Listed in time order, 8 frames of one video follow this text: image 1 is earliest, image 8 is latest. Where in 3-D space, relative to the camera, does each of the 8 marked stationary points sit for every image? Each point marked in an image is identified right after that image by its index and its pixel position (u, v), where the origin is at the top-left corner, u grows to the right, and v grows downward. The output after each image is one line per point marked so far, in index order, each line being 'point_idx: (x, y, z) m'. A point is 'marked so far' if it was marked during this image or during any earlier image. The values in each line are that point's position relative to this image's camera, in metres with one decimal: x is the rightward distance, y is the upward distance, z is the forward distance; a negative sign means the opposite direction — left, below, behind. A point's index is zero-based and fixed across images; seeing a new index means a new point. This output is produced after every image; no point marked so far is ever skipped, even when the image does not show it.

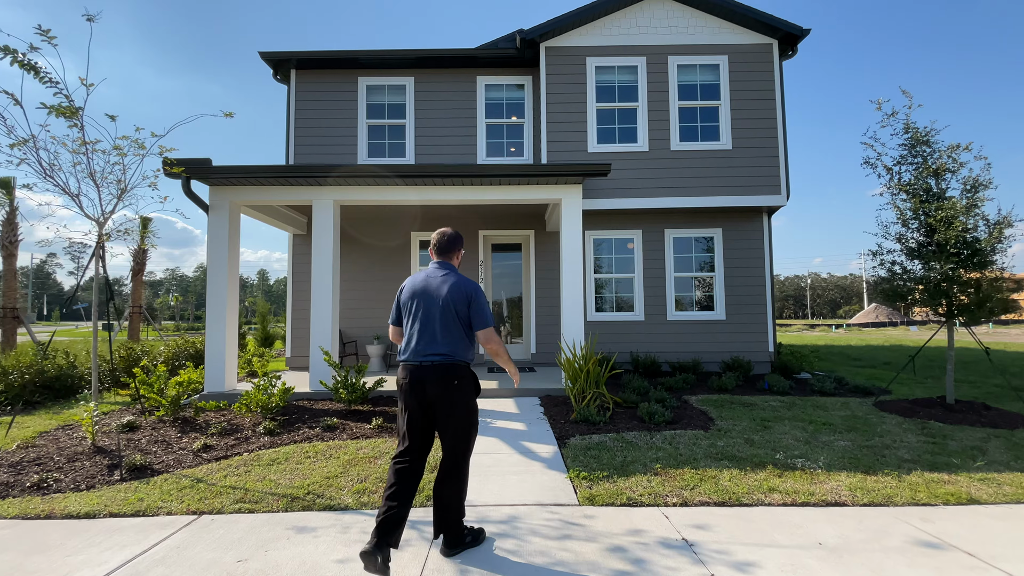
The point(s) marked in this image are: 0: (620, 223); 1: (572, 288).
0: (+2.1, +1.2, +8.6) m
1: (+0.8, -0.1, +6.1) m
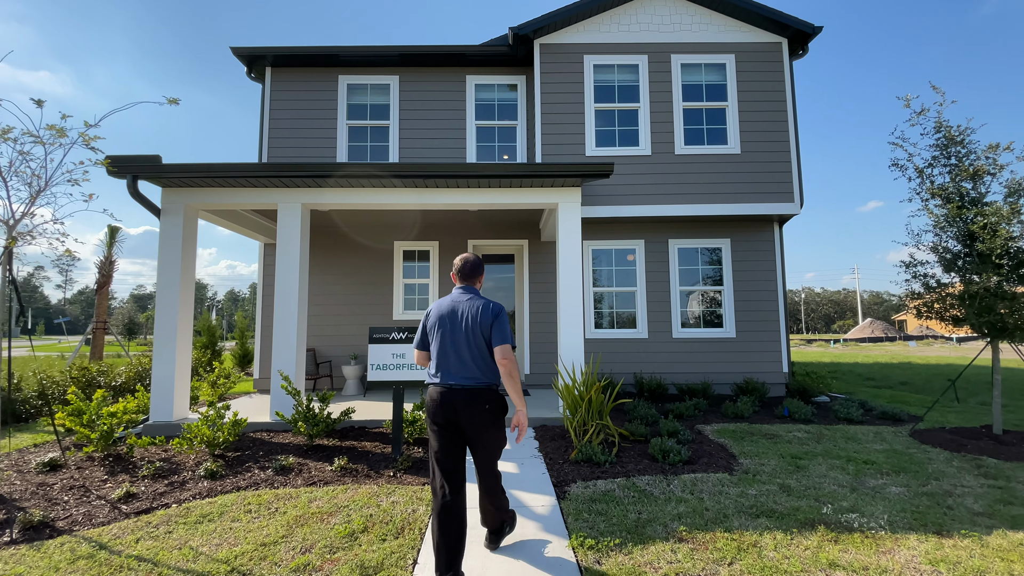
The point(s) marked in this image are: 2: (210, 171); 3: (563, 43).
0: (+1.9, +1.0, +7.9) m
1: (+0.7, -0.2, +5.4) m
2: (-3.4, +1.3, +5.2) m
3: (+0.9, +4.1, +7.6) m
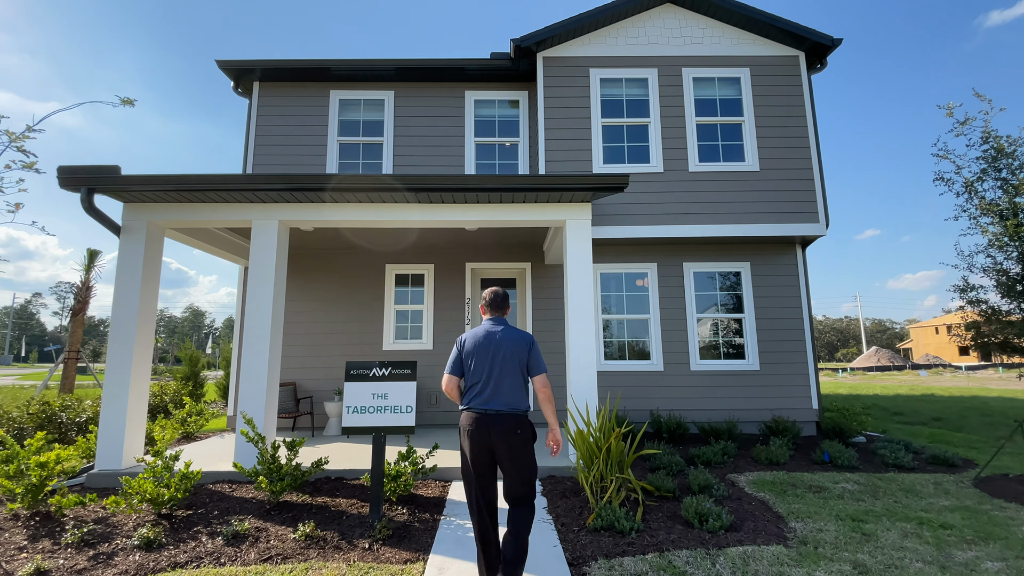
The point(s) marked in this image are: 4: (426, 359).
0: (+1.9, +0.5, +7.3) m
1: (+0.7, -0.5, +4.8) m
2: (-3.4, +1.1, +4.6) m
3: (+0.9, +3.7, +7.2) m
4: (-1.4, -1.1, +7.1) m
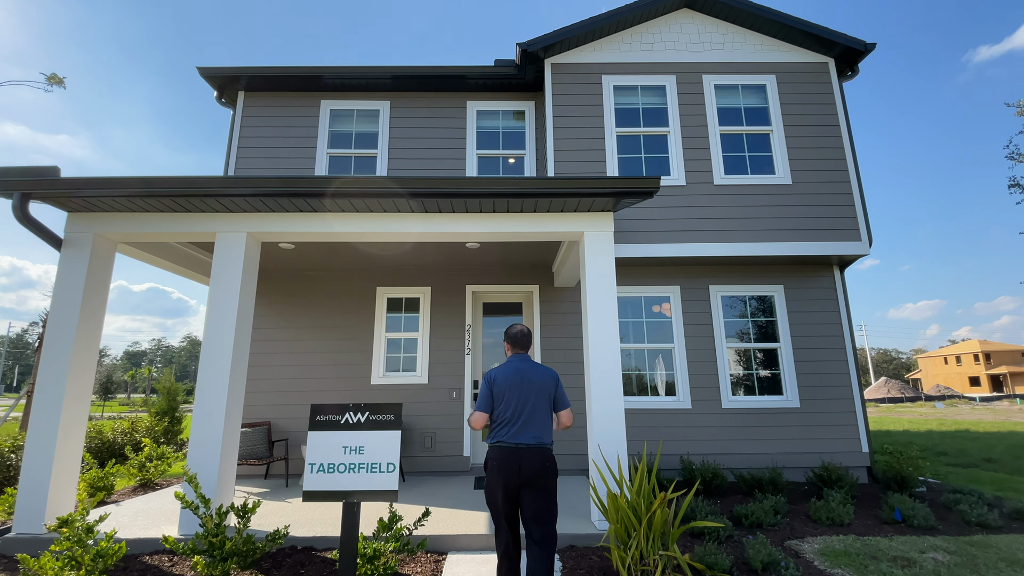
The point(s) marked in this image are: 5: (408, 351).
0: (+2.0, +0.1, +6.6) m
1: (+0.8, -0.7, +4.0) m
2: (-3.3, +0.9, +3.9) m
3: (+1.0, +3.3, +6.7) m
4: (-1.3, -1.5, +6.2) m
5: (-1.5, -0.9, +6.4) m
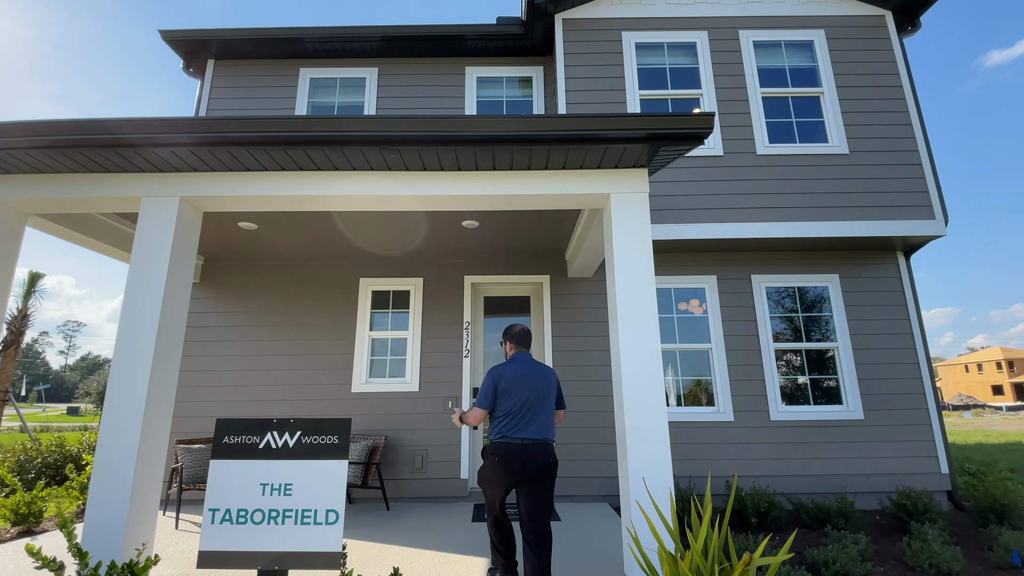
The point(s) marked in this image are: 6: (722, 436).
0: (+2.1, +0.3, +5.6) m
1: (+0.8, -0.6, +3.0) m
2: (-3.3, +1.0, +3.1) m
3: (+1.0, +3.4, +5.8) m
4: (-1.2, -1.3, +5.3) m
5: (-1.4, -0.8, +5.5) m
6: (+2.4, -1.7, +5.2) m
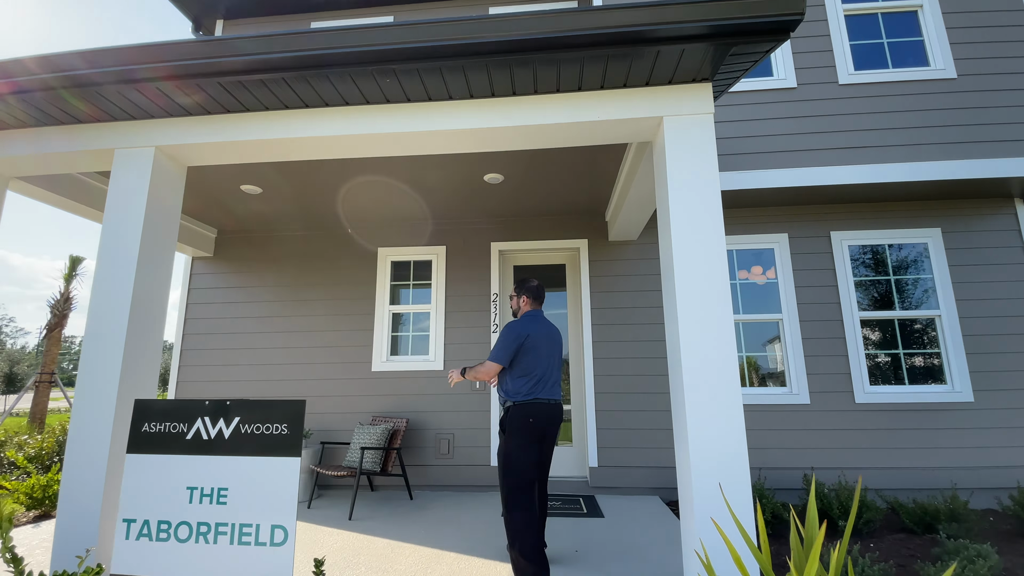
0: (+2.4, +0.7, +4.8) m
1: (+1.0, -0.3, +2.3) m
2: (-3.2, +1.2, +2.7) m
3: (+1.3, +3.8, +4.9) m
4: (-0.8, -1.0, +4.8) m
5: (-1.0, -0.5, +5.0) m
6: (+2.7, -1.3, +4.4) m
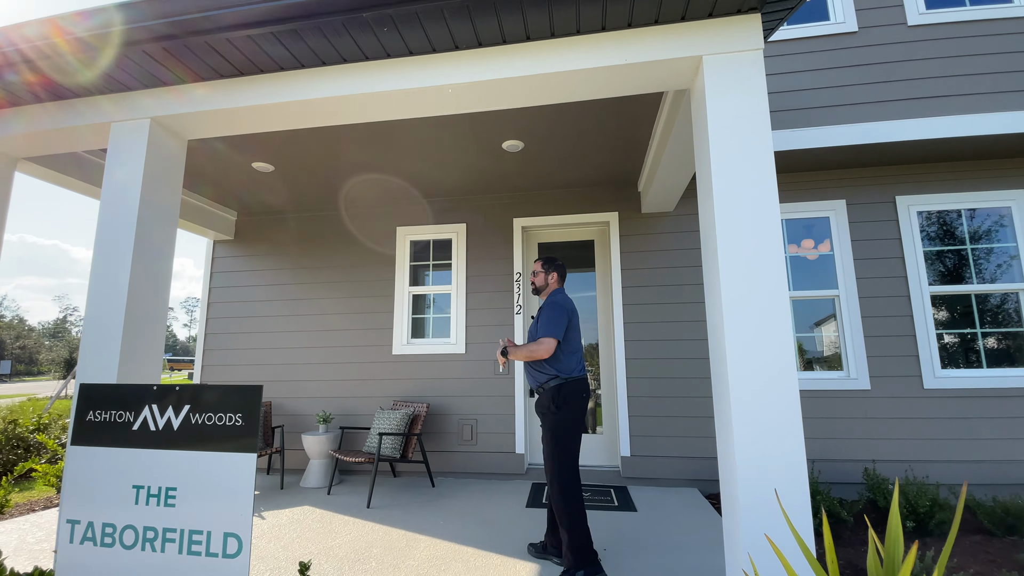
0: (+2.7, +0.9, +4.3) m
1: (+1.1, -0.1, +2.0) m
2: (-3.1, +1.3, +2.6) m
3: (+1.5, +4.1, +4.4) m
4: (-0.6, -0.8, +4.6) m
5: (-0.8, -0.2, +4.8) m
6: (+3.0, -1.0, +4.0) m
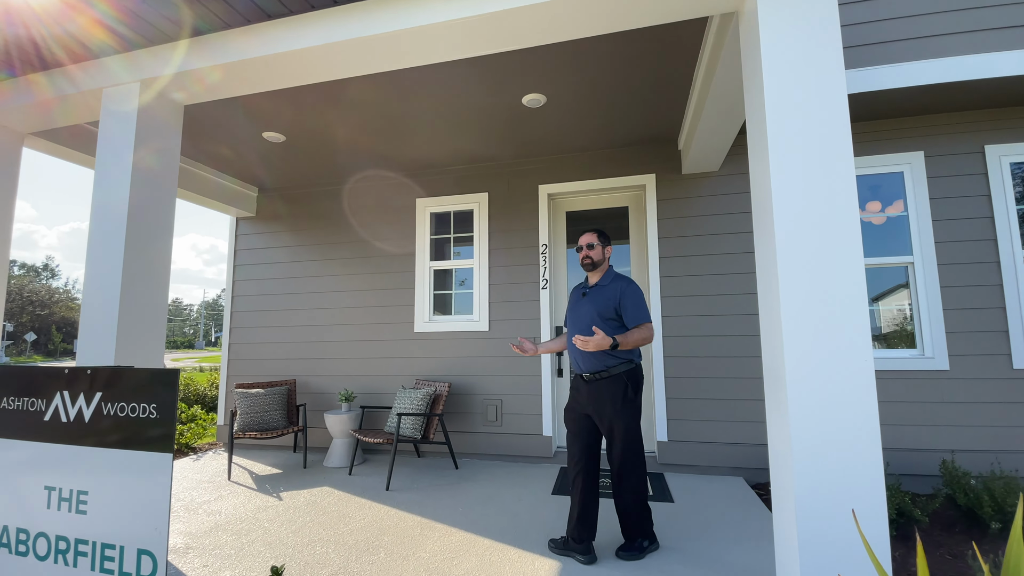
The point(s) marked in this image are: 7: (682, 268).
0: (+2.9, +1.2, +3.8) m
1: (+1.1, 0.0, +1.6) m
2: (-3.0, +1.4, +2.5) m
3: (+1.7, +4.3, +3.8) m
4: (-0.3, -0.6, +4.4) m
5: (-0.5, 0.0, +4.6) m
6: (+3.2, -0.8, +3.5) m
7: (+1.5, +0.2, +4.0) m
